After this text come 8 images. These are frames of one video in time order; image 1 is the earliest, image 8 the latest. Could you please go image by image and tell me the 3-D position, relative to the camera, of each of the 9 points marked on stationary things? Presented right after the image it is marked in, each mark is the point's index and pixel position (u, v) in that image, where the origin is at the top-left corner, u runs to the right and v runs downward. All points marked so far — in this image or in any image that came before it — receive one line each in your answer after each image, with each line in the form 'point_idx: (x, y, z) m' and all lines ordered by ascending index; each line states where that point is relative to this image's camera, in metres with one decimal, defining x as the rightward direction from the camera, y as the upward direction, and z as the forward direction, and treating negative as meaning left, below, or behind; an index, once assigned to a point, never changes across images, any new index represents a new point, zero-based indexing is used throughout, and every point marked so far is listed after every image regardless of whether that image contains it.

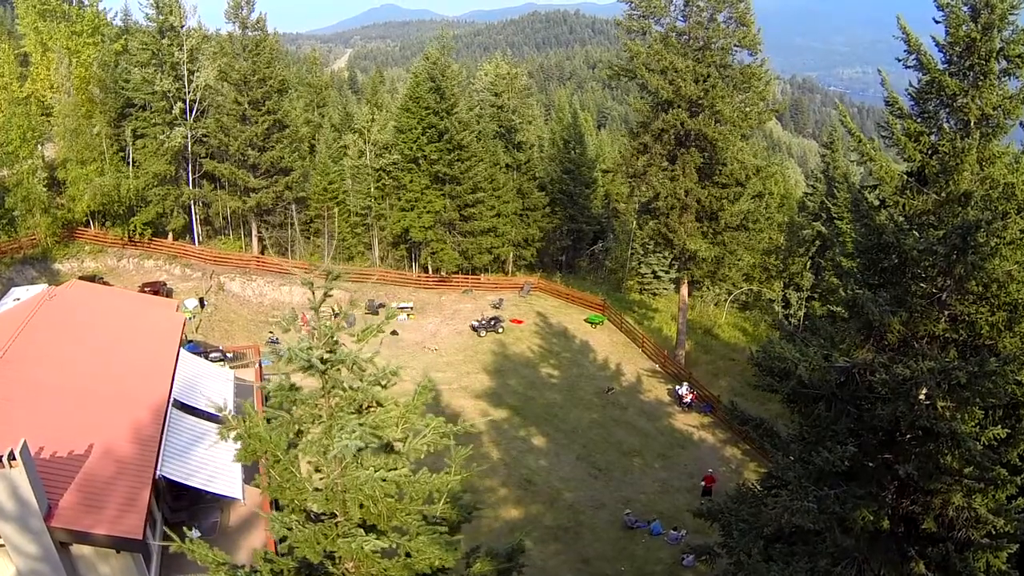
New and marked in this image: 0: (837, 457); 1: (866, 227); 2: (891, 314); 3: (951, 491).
0: (+5.4, -2.8, +11.8) m
1: (+6.0, +1.1, +12.1) m
2: (+6.1, -0.4, +11.5) m
3: (+7.1, -3.3, +11.4) m
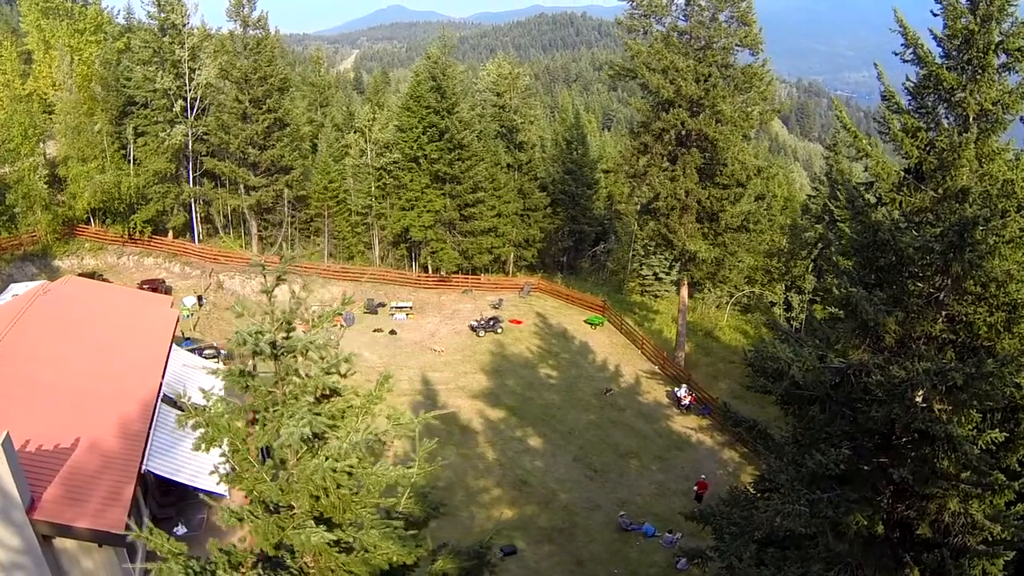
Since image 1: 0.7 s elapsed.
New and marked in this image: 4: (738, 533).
0: (+5.2, -2.8, +11.5) m
1: (+5.8, +1.1, +11.8) m
2: (+5.9, -0.4, +11.2) m
3: (+6.8, -3.3, +11.1) m
4: (+4.3, -4.6, +13.4) m
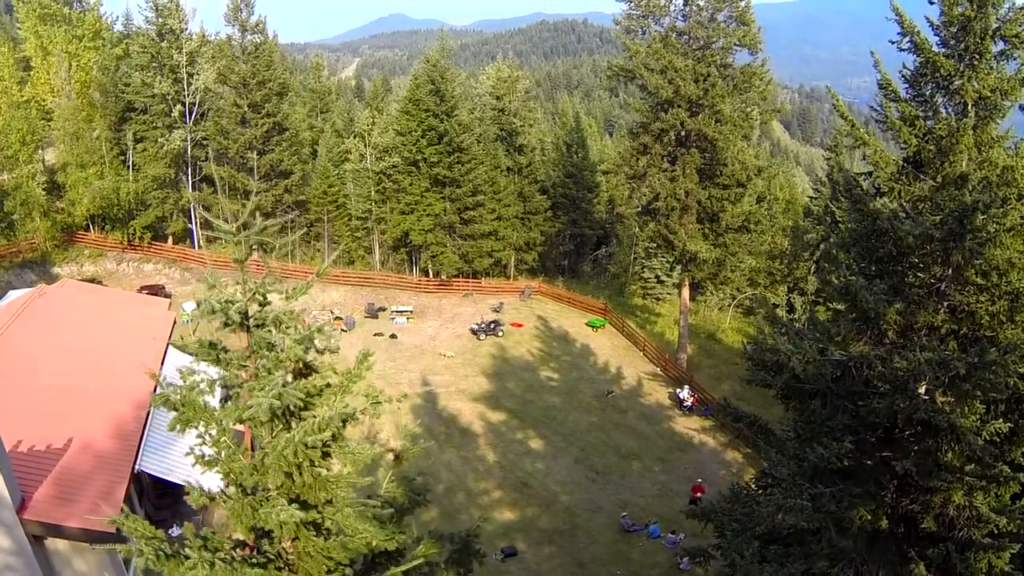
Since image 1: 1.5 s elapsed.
0: (+5.1, -2.6, +11.4) m
1: (+5.7, +1.3, +11.7) m
2: (+5.8, -0.2, +11.1) m
3: (+6.8, -3.1, +11.0) m
4: (+4.2, -4.5, +13.2) m
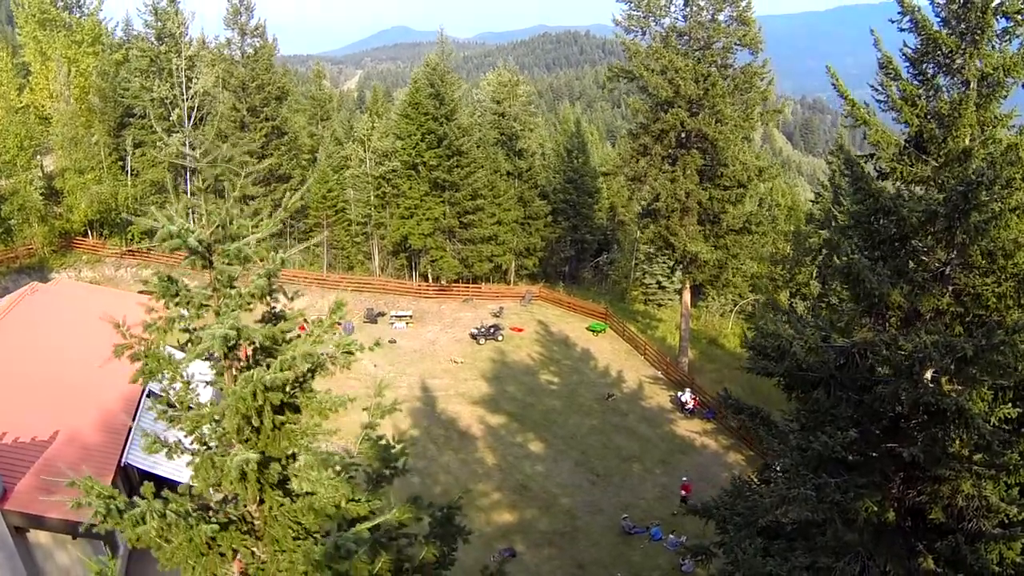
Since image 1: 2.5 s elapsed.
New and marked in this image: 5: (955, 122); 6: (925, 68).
0: (+5.1, -2.4, +11.0) m
1: (+5.6, +1.6, +11.4) m
2: (+5.8, 0.0, +10.8) m
3: (+6.7, -2.9, +10.6) m
4: (+4.2, -4.3, +12.8) m
5: (+6.8, +2.6, +10.9) m
6: (+6.7, +3.6, +11.6) m
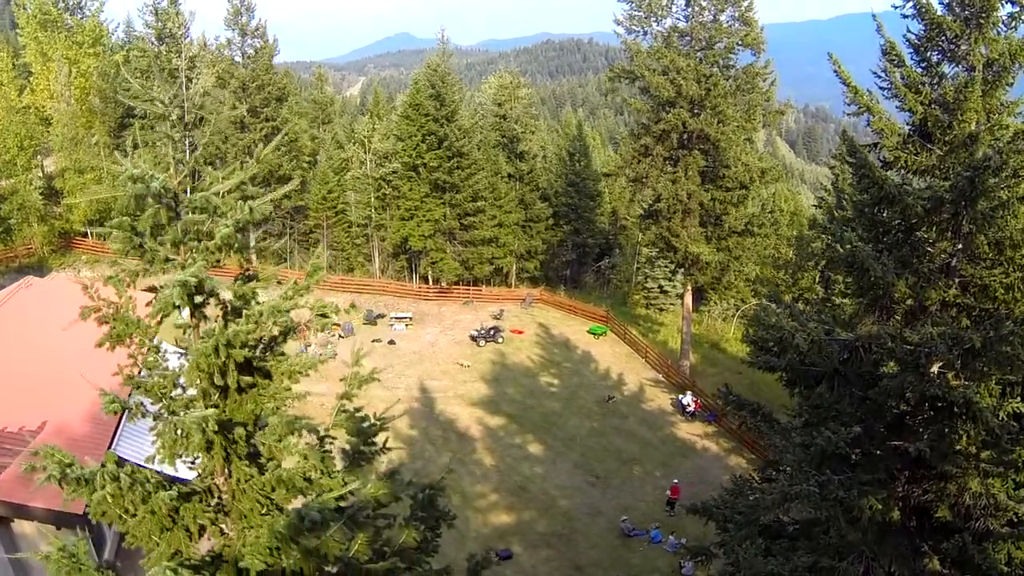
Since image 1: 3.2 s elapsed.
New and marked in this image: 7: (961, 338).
0: (+5.0, -2.3, +10.7) m
1: (+5.5, +1.7, +11.1) m
2: (+5.7, +0.2, +10.5) m
3: (+6.6, -2.7, +10.3) m
4: (+4.1, -4.2, +12.5) m
5: (+6.8, +2.7, +10.7) m
6: (+6.7, +3.7, +11.3) m
7: (+6.3, -0.7, +9.9) m
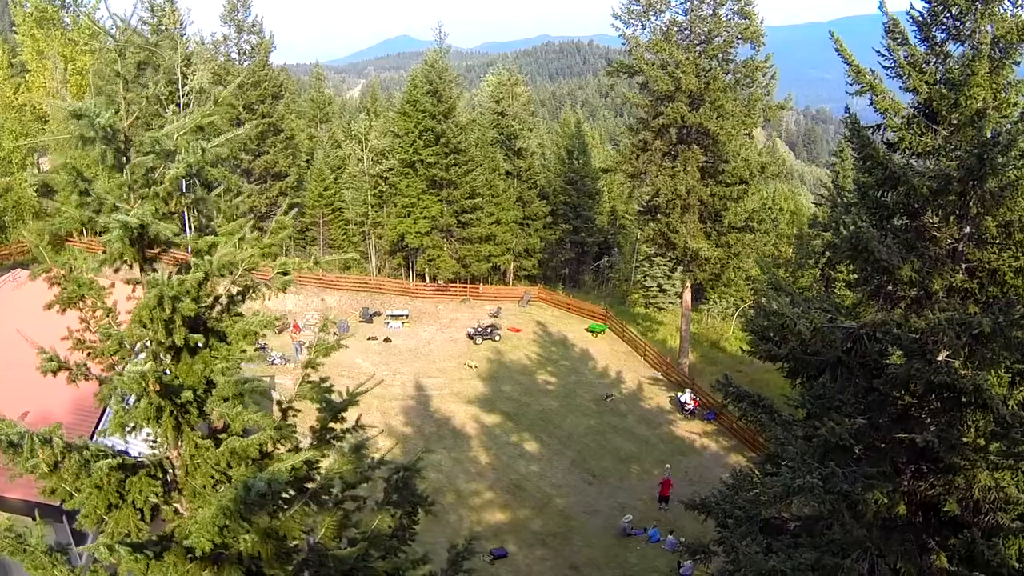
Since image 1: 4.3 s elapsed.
0: (+4.8, -2.0, +10.3) m
1: (+5.4, +1.9, +10.7) m
2: (+5.5, +0.4, +10.1) m
3: (+6.5, -2.5, +9.9) m
4: (+3.9, -4.0, +12.1) m
5: (+6.6, +2.9, +10.3) m
6: (+6.5, +3.9, +10.9) m
7: (+6.2, -0.5, +9.5) m
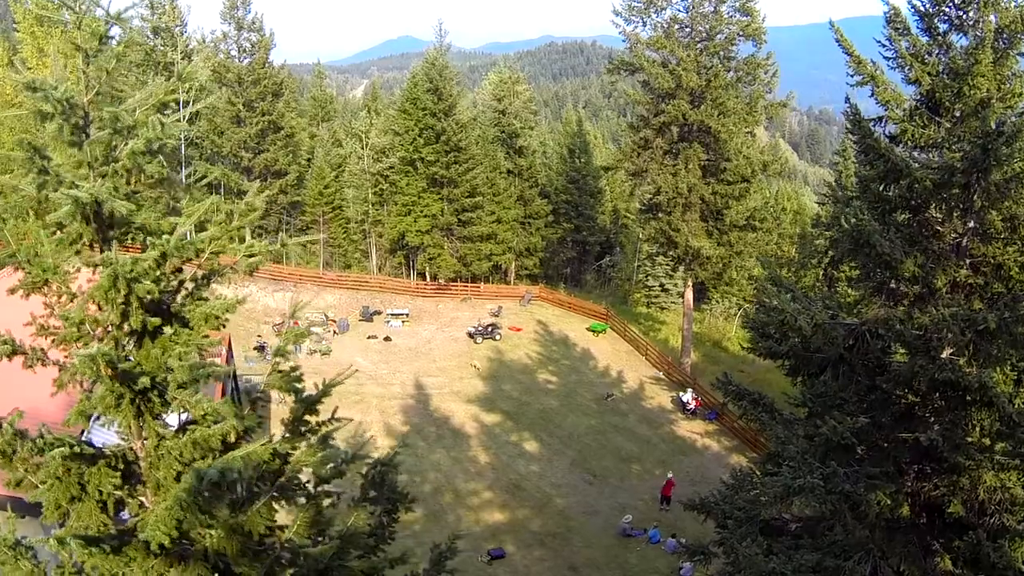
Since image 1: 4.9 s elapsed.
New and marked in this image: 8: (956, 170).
0: (+4.8, -2.0, +10.1) m
1: (+5.3, +2.0, +10.5) m
2: (+5.5, +0.4, +9.9) m
3: (+6.4, -2.4, +9.7) m
4: (+3.9, -3.9, +11.9) m
5: (+6.5, +3.0, +10.0) m
6: (+6.5, +4.0, +10.7) m
7: (+6.1, -0.4, +9.3) m
8: (+6.0, +1.5, +9.5) m
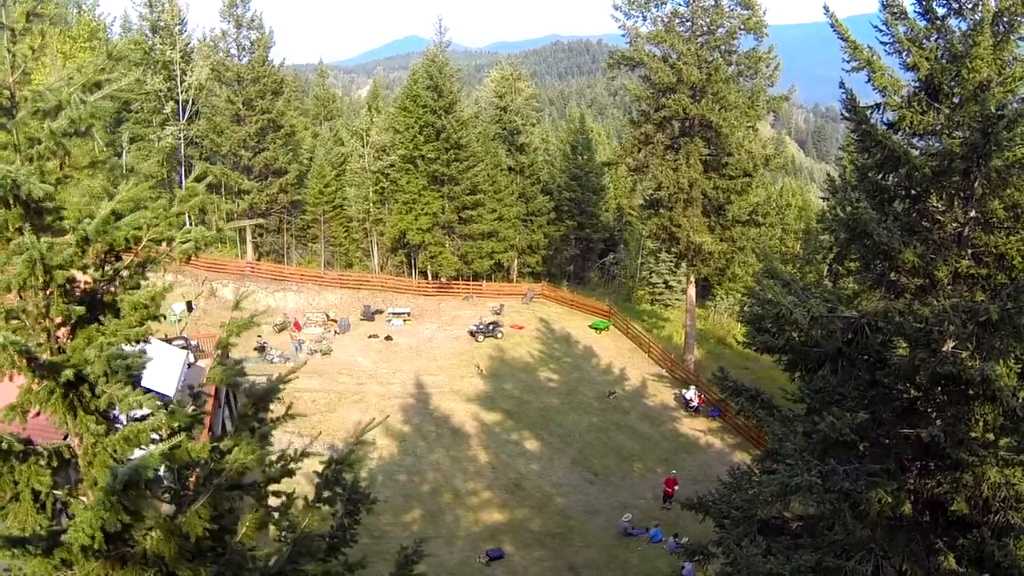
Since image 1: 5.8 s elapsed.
0: (+4.6, -1.9, +9.8) m
1: (+5.1, +2.1, +10.2) m
2: (+5.3, +0.6, +9.6) m
3: (+6.2, -2.3, +9.3) m
4: (+3.8, -3.8, +11.6) m
5: (+6.4, +3.1, +9.7) m
6: (+6.3, +4.1, +10.4) m
7: (+5.9, -0.3, +9.0) m
8: (+5.8, +1.6, +9.2) m
